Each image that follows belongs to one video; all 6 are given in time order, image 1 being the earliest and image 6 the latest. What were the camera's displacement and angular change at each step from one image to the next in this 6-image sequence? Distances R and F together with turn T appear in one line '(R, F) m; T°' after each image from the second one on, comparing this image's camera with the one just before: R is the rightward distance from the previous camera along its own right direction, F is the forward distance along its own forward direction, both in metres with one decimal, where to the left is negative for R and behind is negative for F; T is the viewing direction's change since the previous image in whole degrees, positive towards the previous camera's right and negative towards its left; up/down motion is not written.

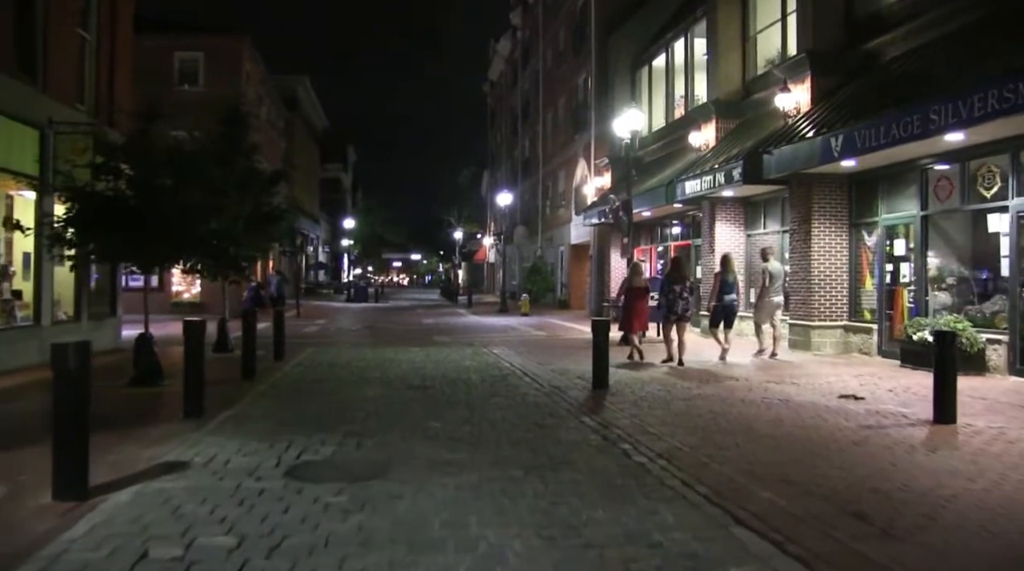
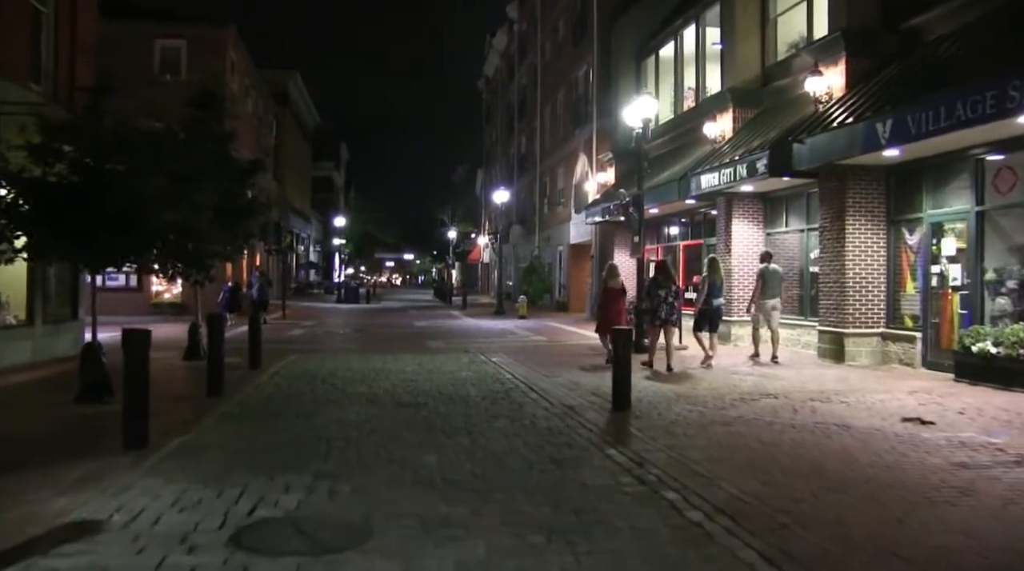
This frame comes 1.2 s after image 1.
(-0.1, +1.6) m; 0°
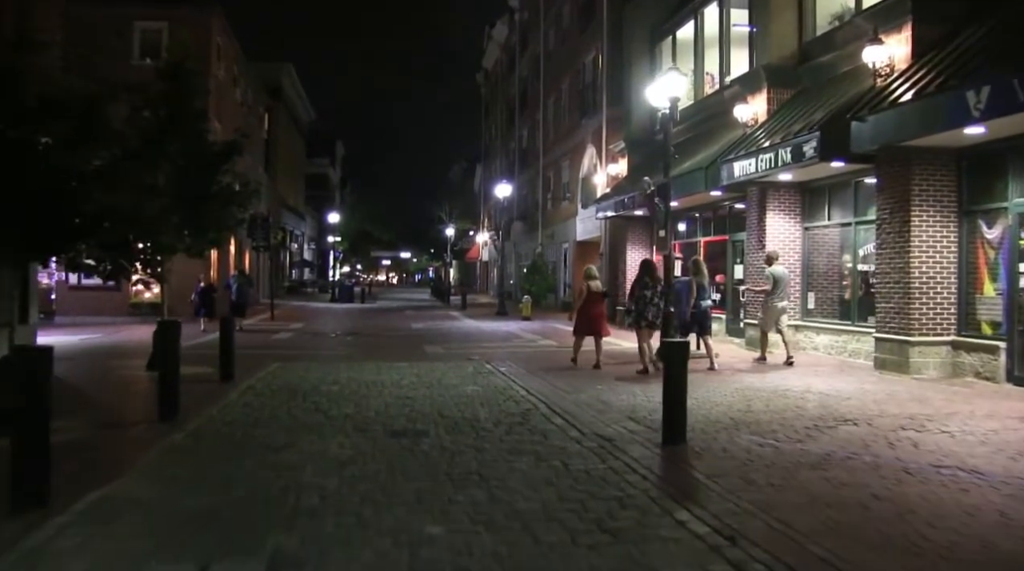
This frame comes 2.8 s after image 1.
(-0.2, +2.0) m; 0°
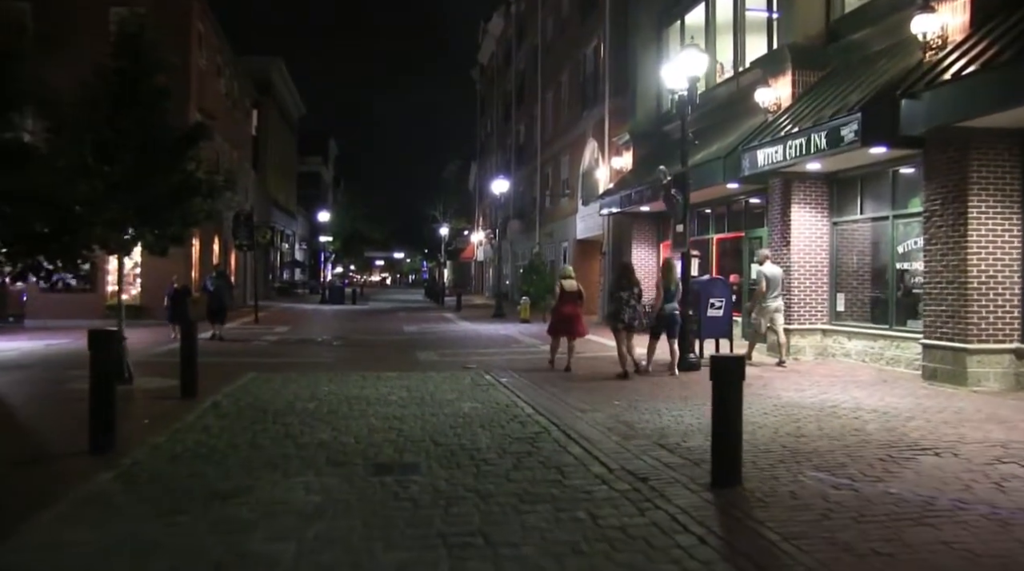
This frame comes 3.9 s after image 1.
(-0.1, +1.6) m; 0°
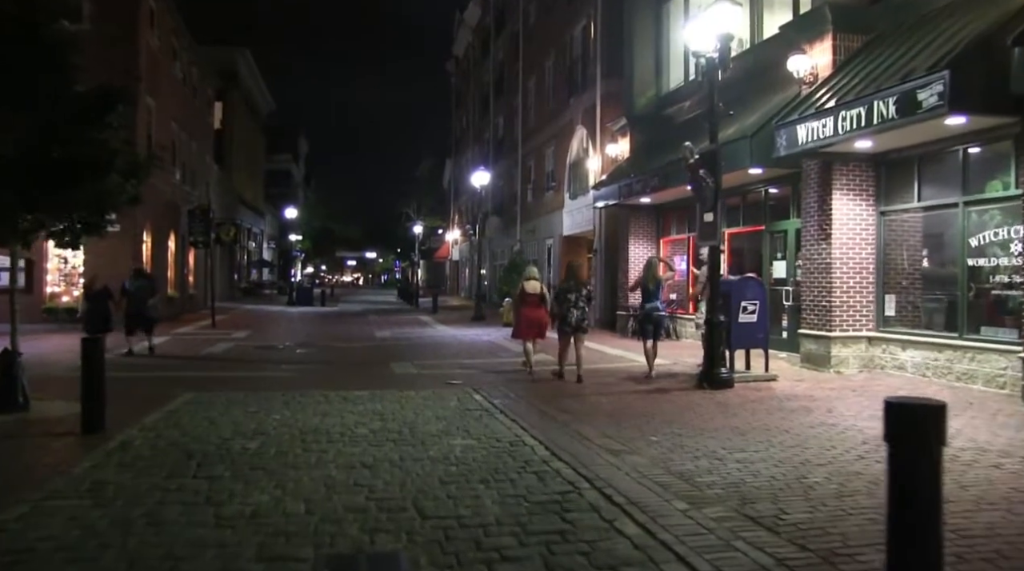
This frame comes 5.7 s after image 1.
(-0.3, +2.5) m; +2°
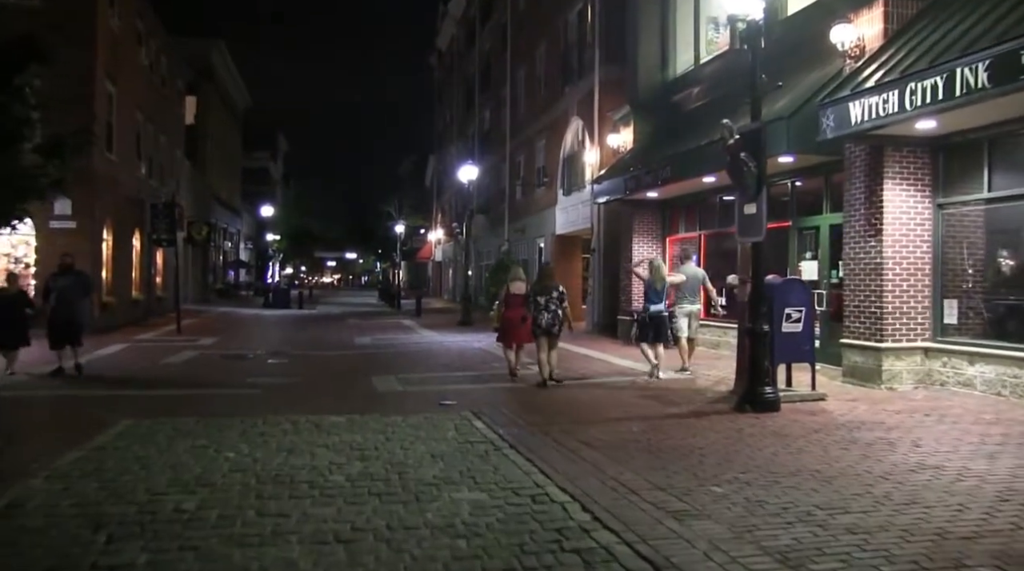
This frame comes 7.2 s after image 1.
(-0.3, +1.9) m; +1°
